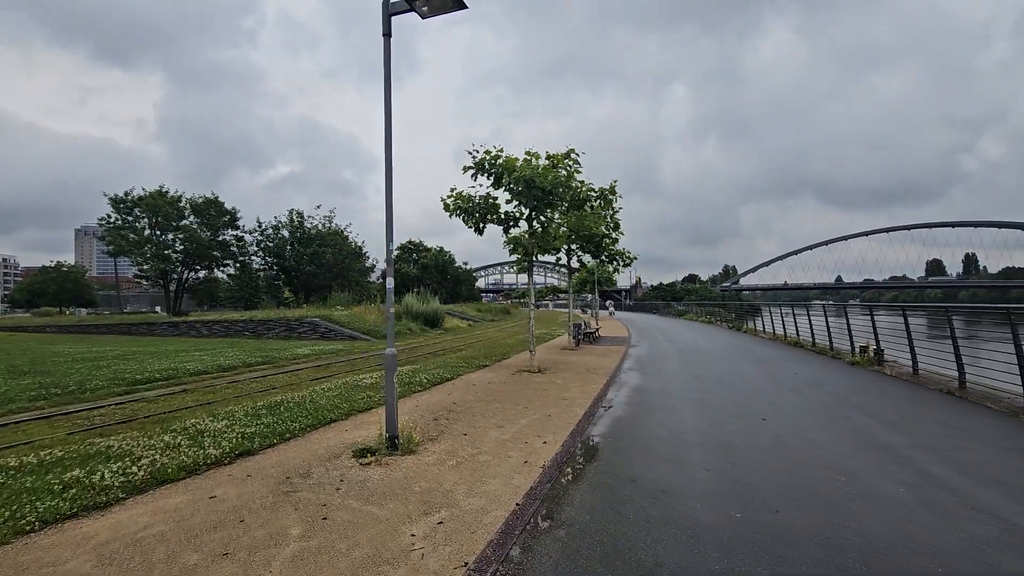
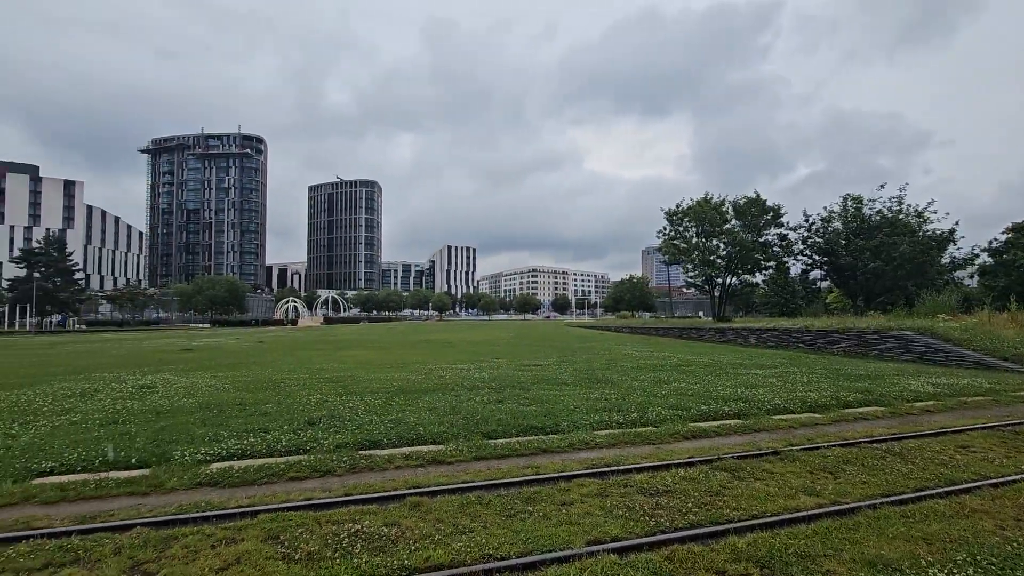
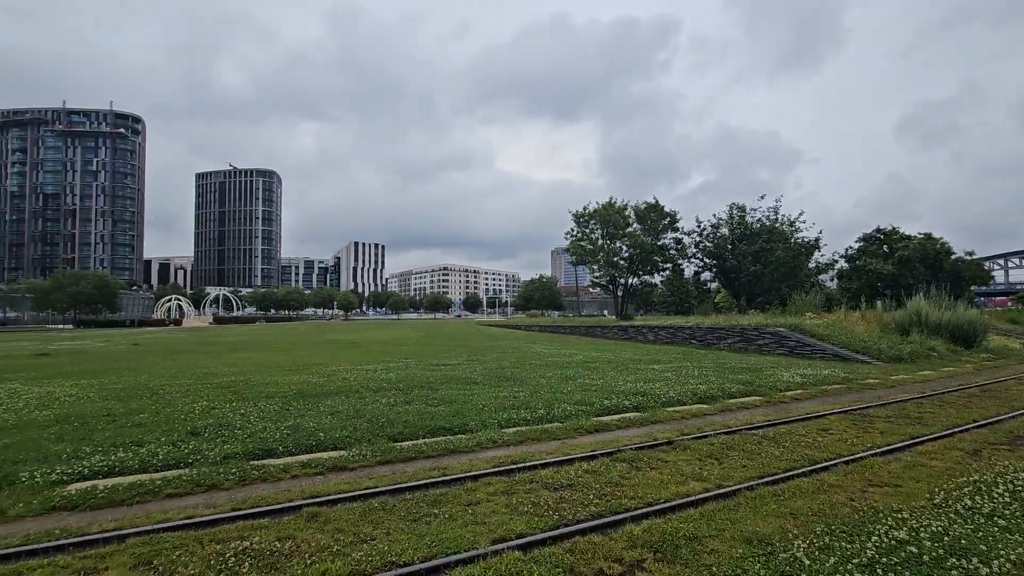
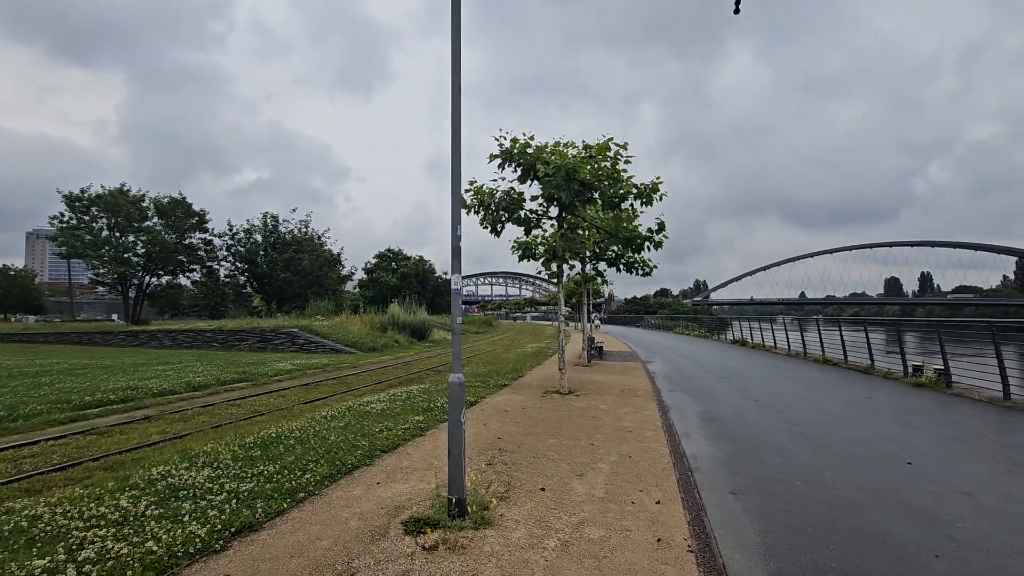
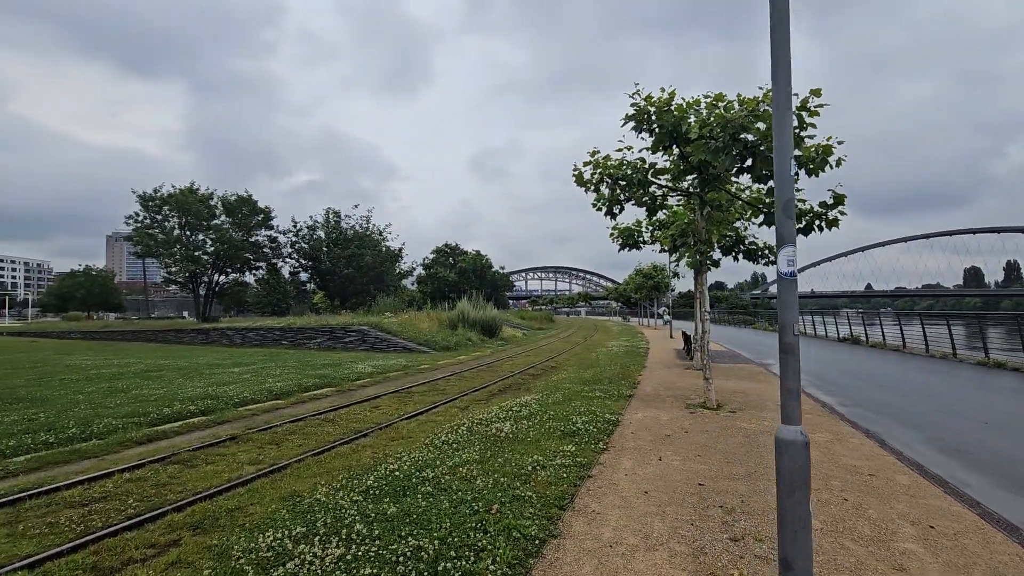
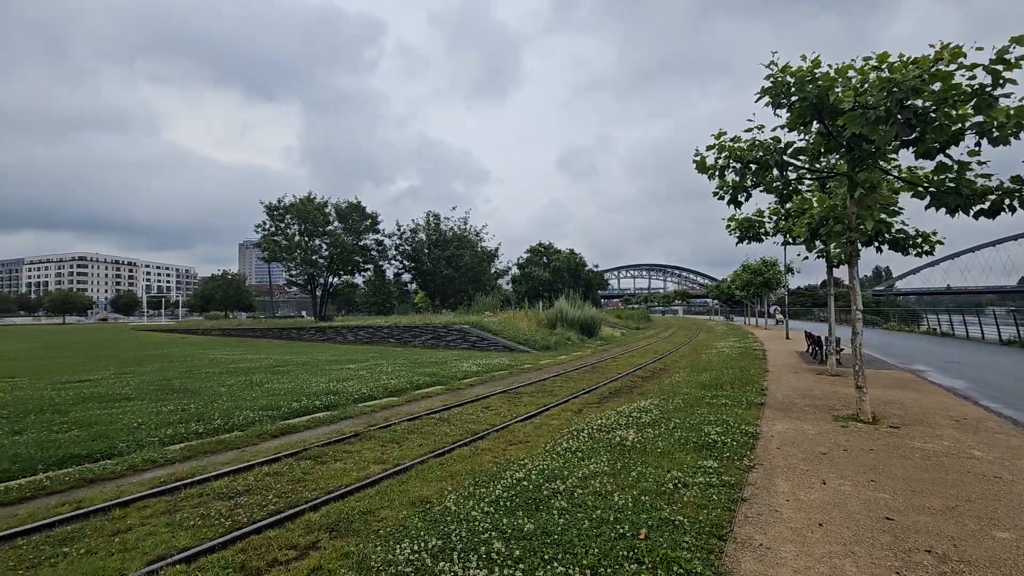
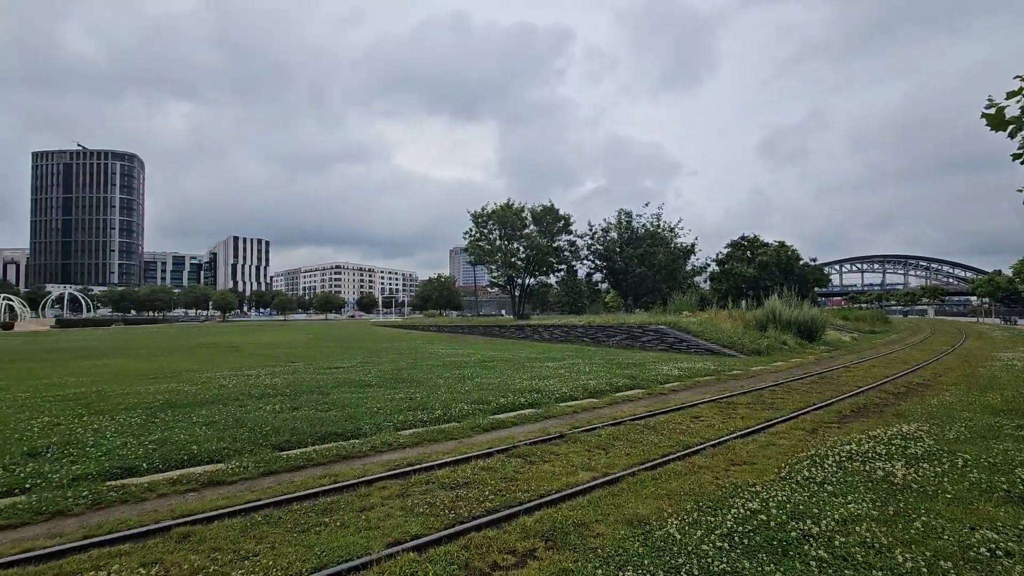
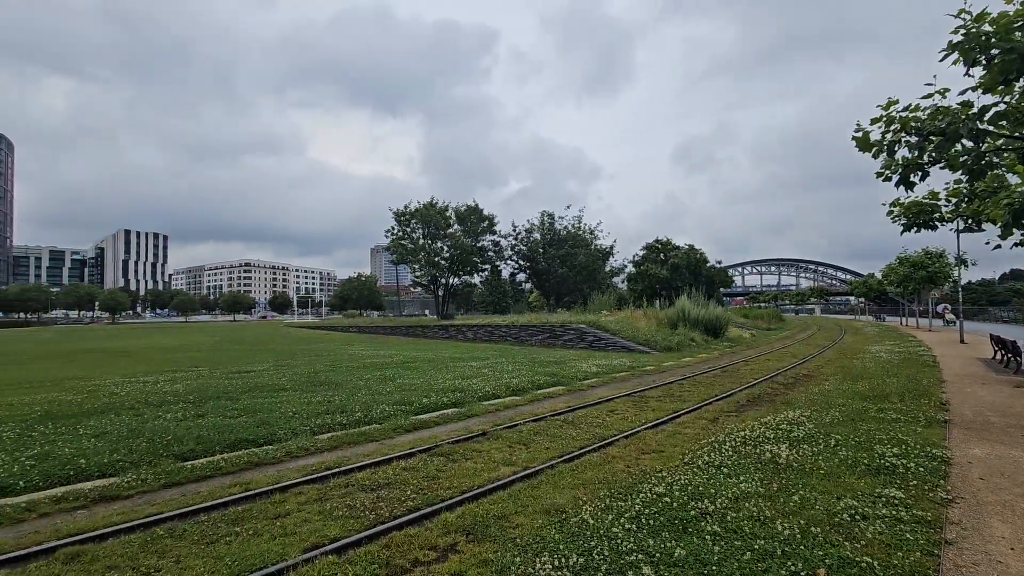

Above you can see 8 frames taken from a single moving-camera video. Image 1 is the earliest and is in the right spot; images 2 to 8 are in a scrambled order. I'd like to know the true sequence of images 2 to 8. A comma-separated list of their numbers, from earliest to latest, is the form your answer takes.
4, 5, 6, 8, 7, 3, 2
